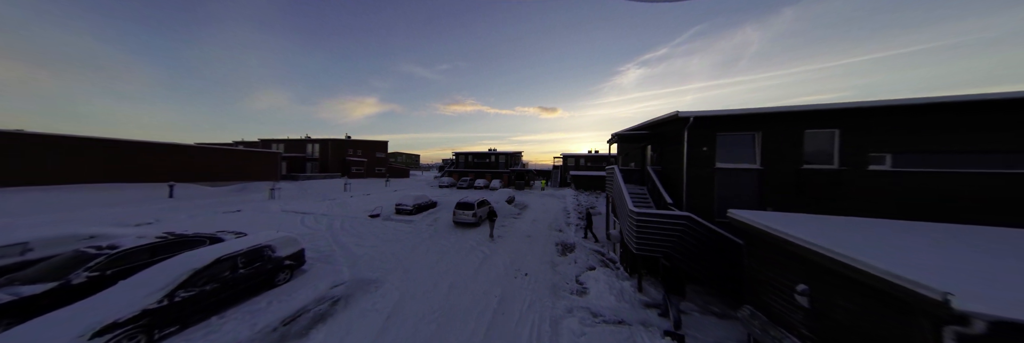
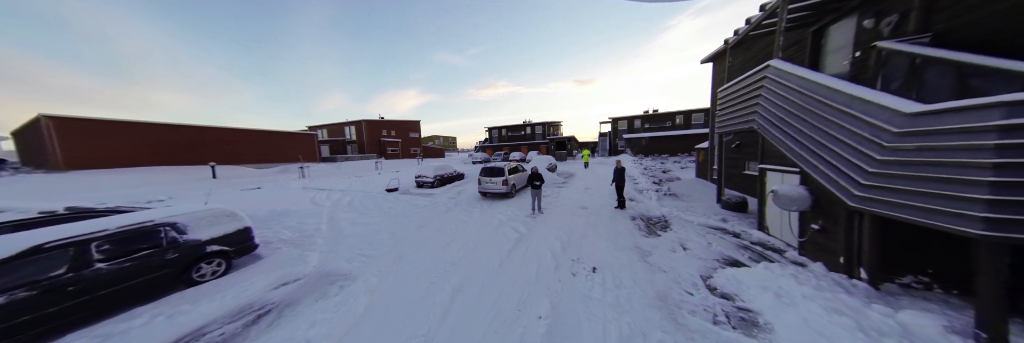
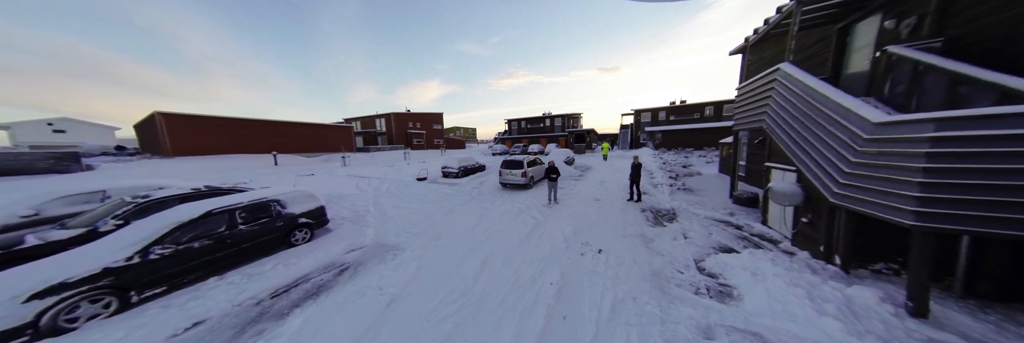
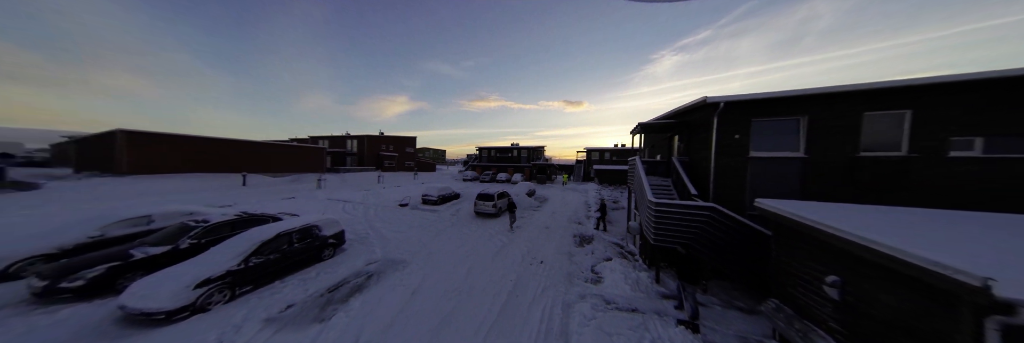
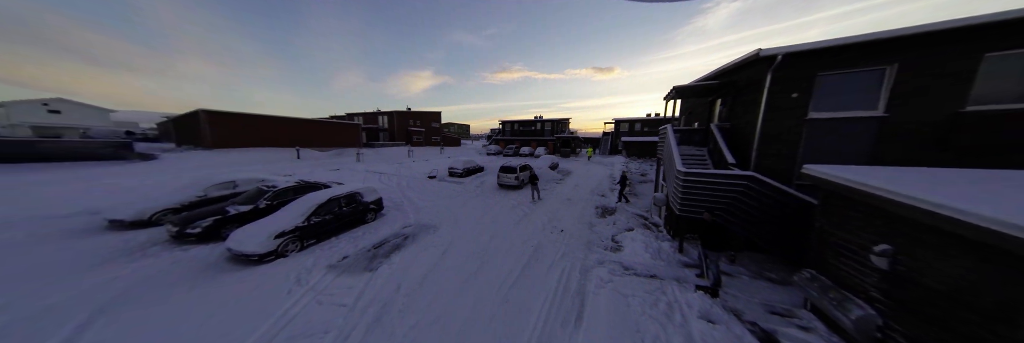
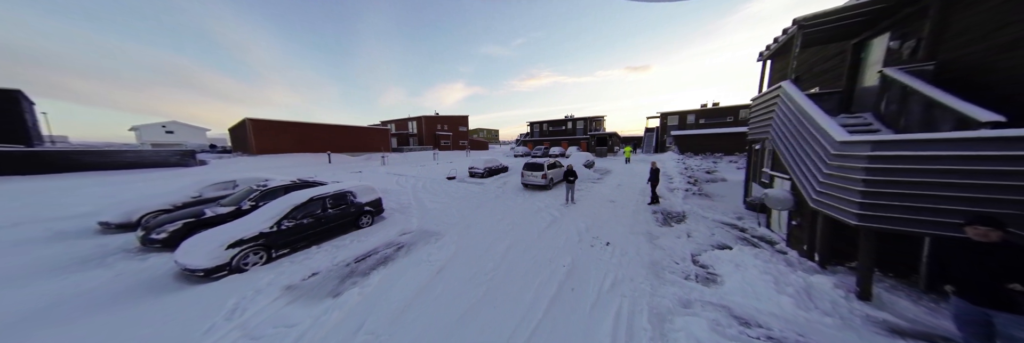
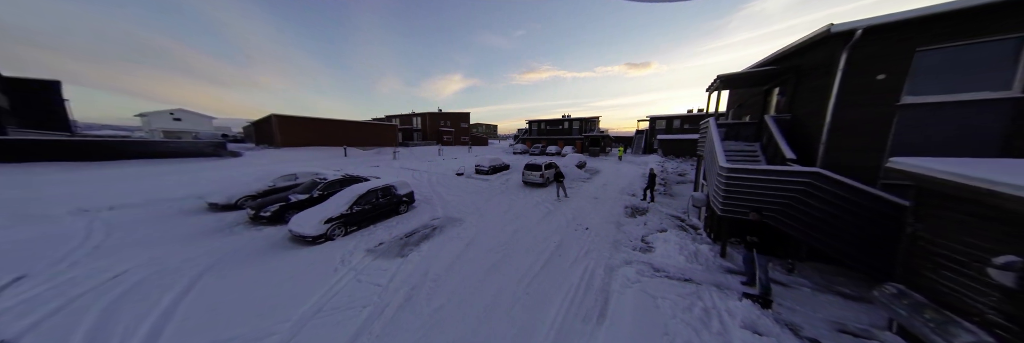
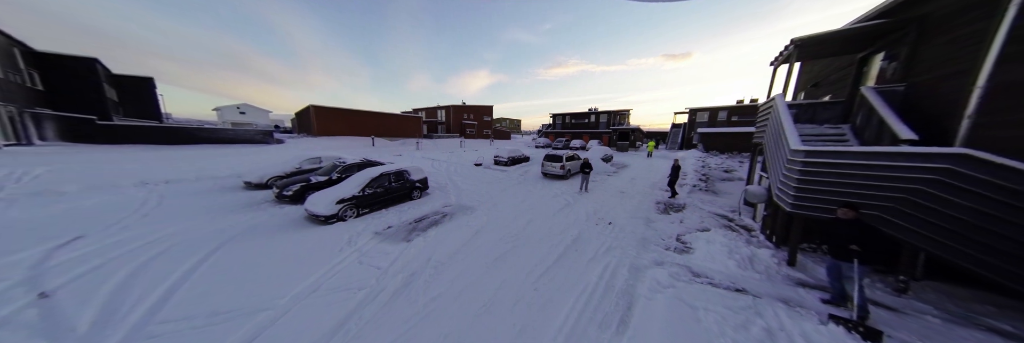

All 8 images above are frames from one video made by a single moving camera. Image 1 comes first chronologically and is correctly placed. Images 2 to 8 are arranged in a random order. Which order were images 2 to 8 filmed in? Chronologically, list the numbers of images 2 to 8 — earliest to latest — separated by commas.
4, 5, 7, 8, 6, 3, 2
